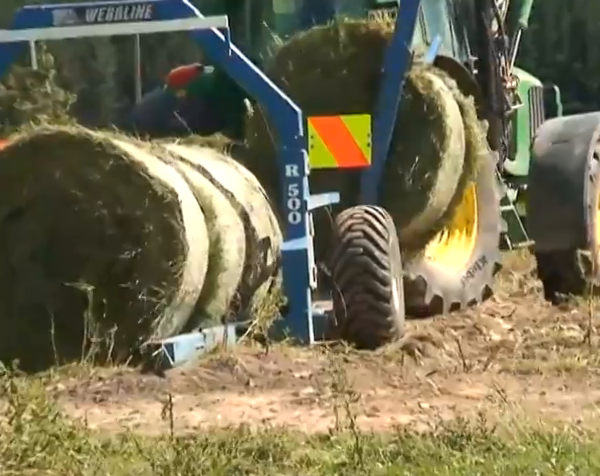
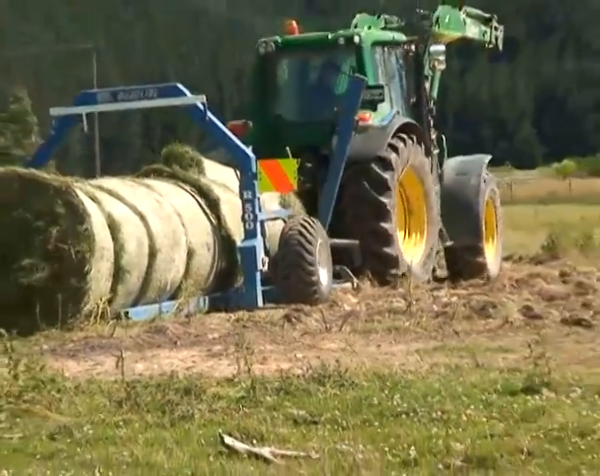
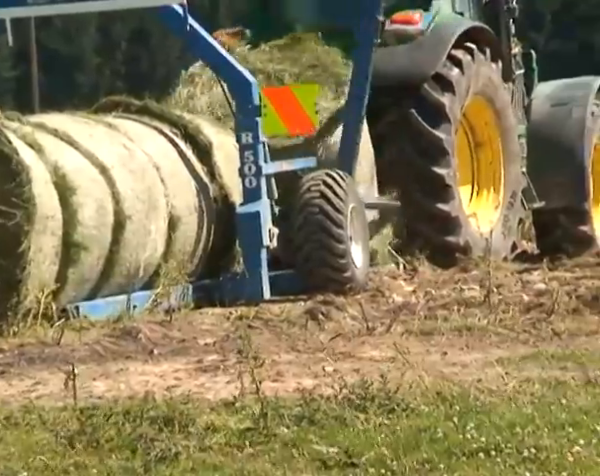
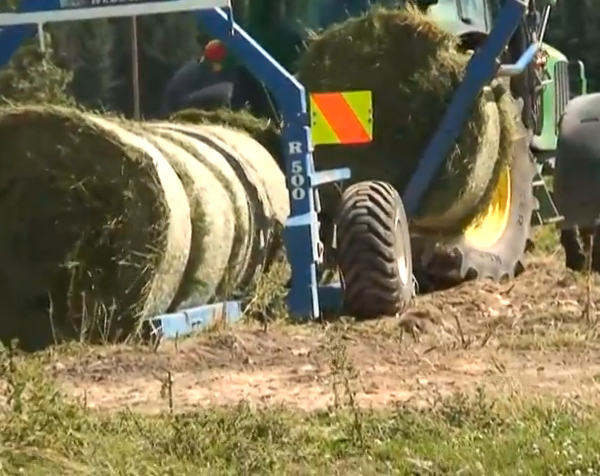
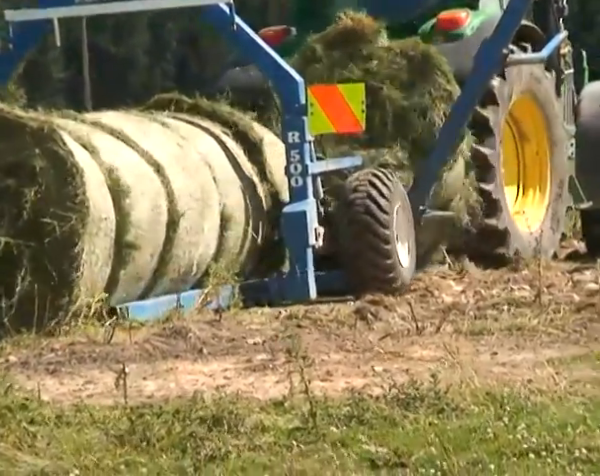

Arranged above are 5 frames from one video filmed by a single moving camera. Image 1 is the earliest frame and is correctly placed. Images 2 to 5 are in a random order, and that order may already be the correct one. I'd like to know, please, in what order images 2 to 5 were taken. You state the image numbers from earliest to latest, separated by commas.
4, 5, 3, 2
